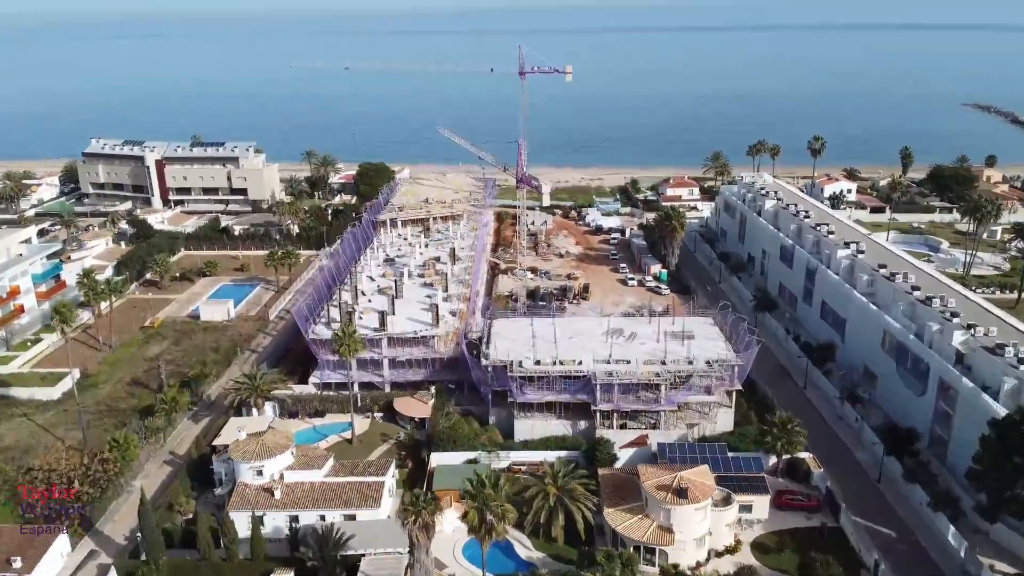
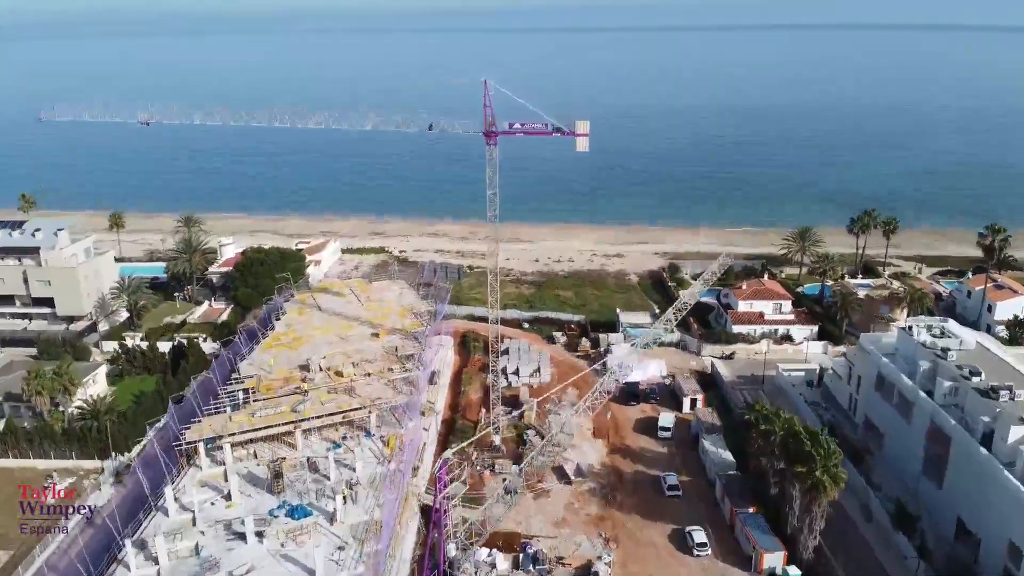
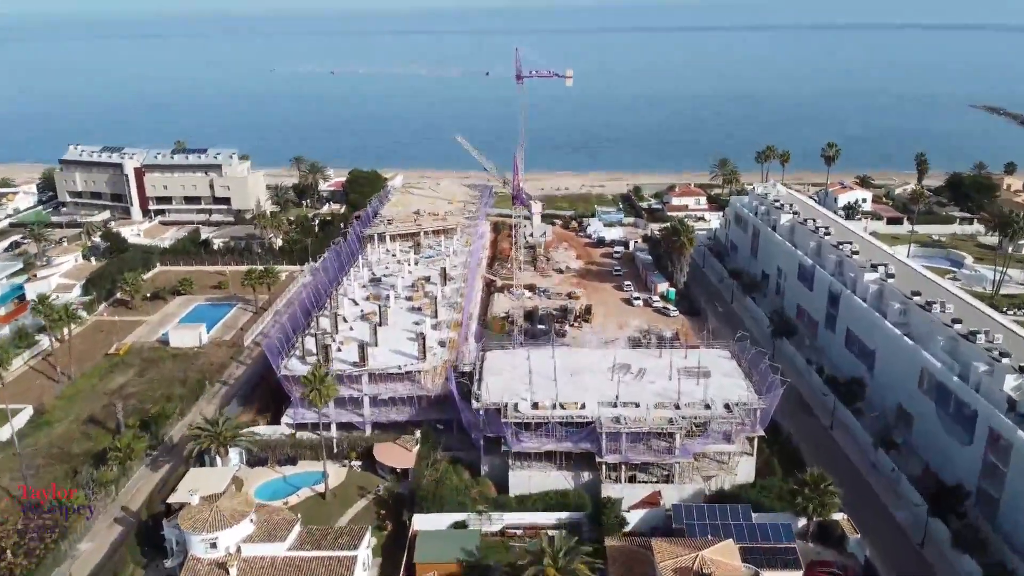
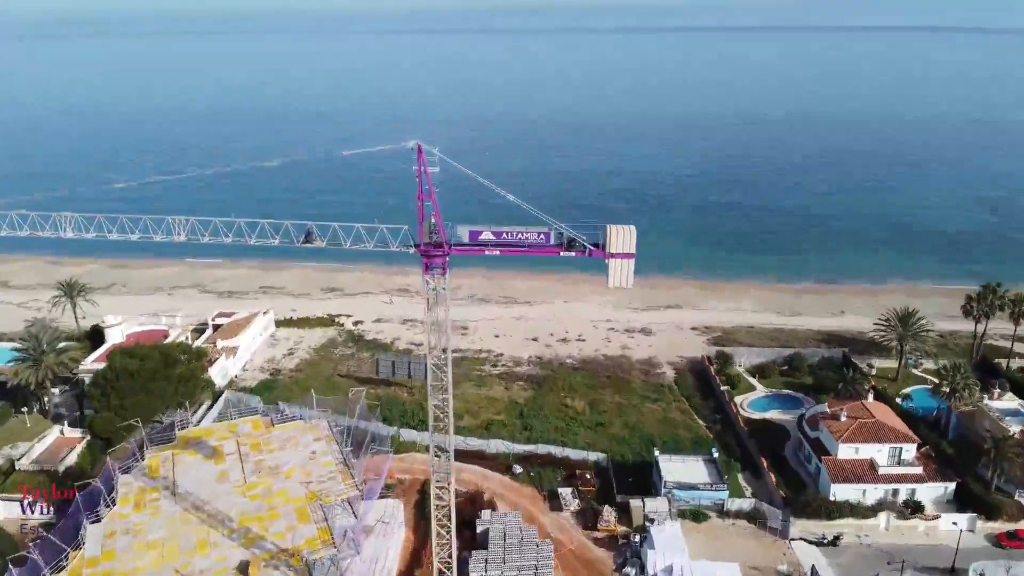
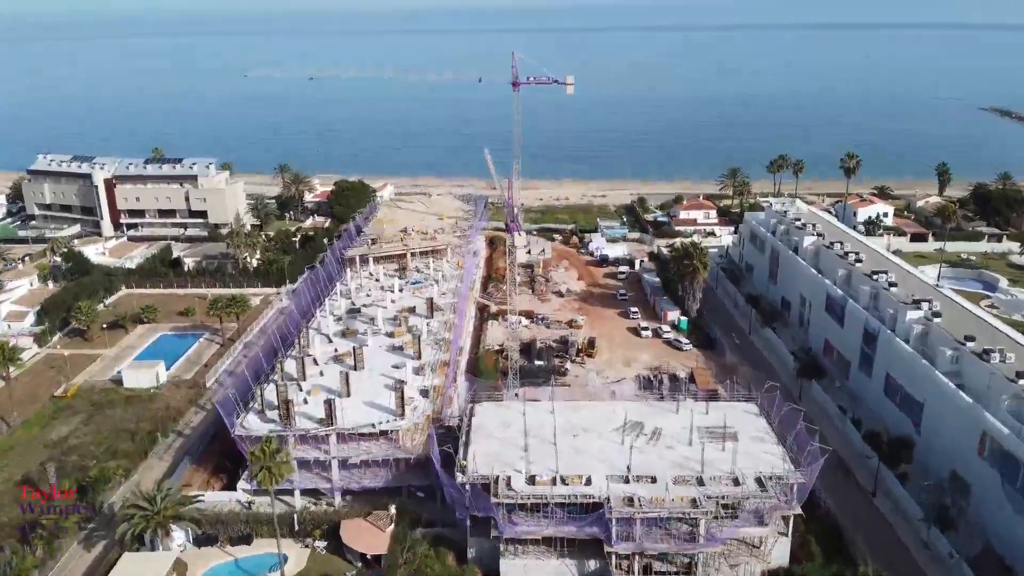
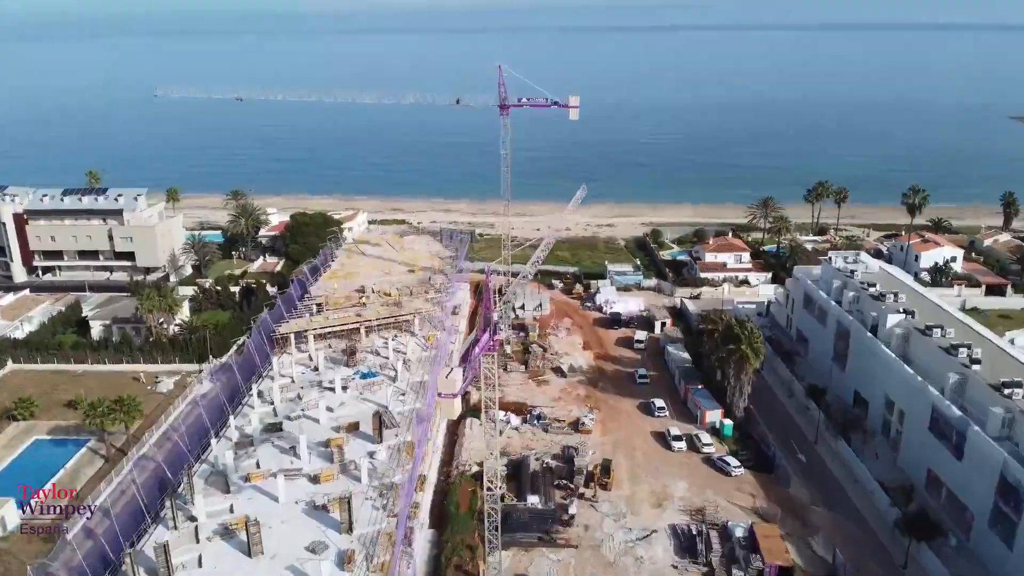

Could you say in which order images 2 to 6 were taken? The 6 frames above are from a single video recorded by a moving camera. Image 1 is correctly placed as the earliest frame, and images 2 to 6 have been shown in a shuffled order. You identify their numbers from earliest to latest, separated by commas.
3, 5, 6, 2, 4
